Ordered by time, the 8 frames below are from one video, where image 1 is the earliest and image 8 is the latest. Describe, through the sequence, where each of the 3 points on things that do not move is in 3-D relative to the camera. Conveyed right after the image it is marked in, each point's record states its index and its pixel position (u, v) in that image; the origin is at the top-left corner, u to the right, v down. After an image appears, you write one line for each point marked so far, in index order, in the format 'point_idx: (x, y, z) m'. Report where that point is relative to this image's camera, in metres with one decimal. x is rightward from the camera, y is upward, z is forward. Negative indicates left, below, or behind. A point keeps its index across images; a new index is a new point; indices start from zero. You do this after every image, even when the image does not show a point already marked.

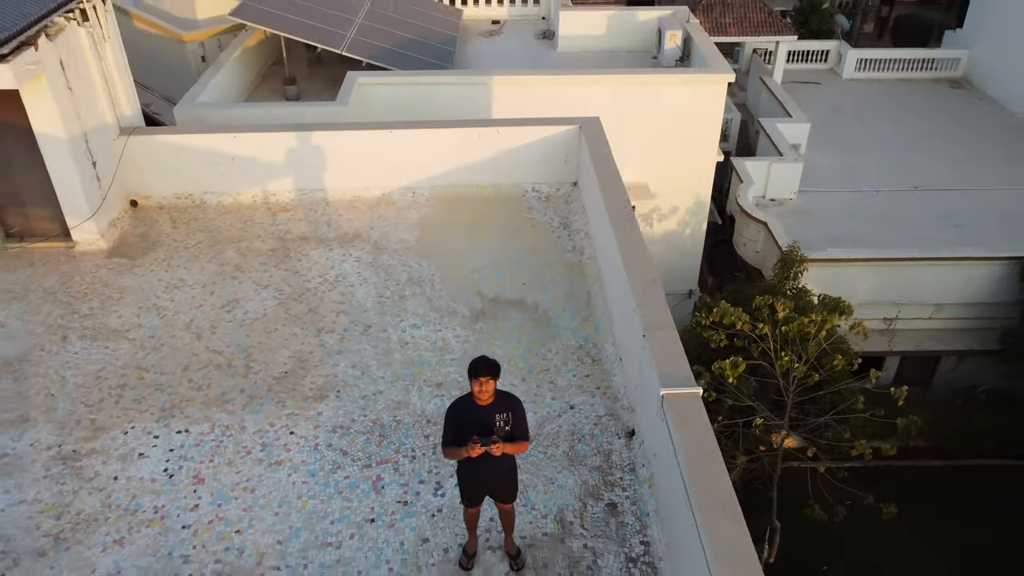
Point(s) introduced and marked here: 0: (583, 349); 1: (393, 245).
0: (+0.5, -0.5, +6.1) m
1: (-1.1, +0.4, +7.3) m
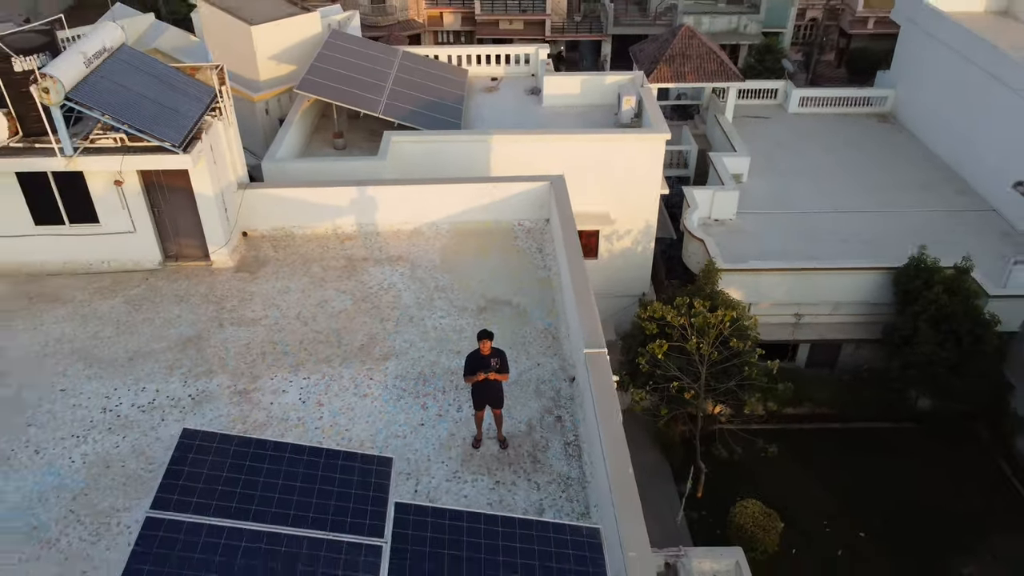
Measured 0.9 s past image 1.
0: (+0.4, -0.5, +9.7) m
1: (-1.2, +0.3, +11.0) m
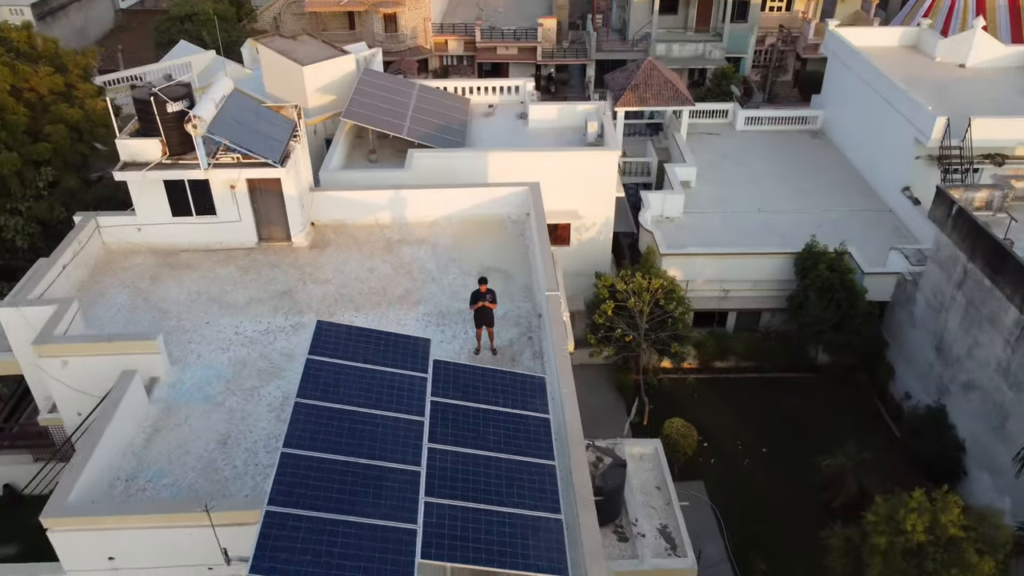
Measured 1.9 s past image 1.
0: (+0.2, 0.0, +14.4) m
1: (-1.4, +0.8, +15.7) m
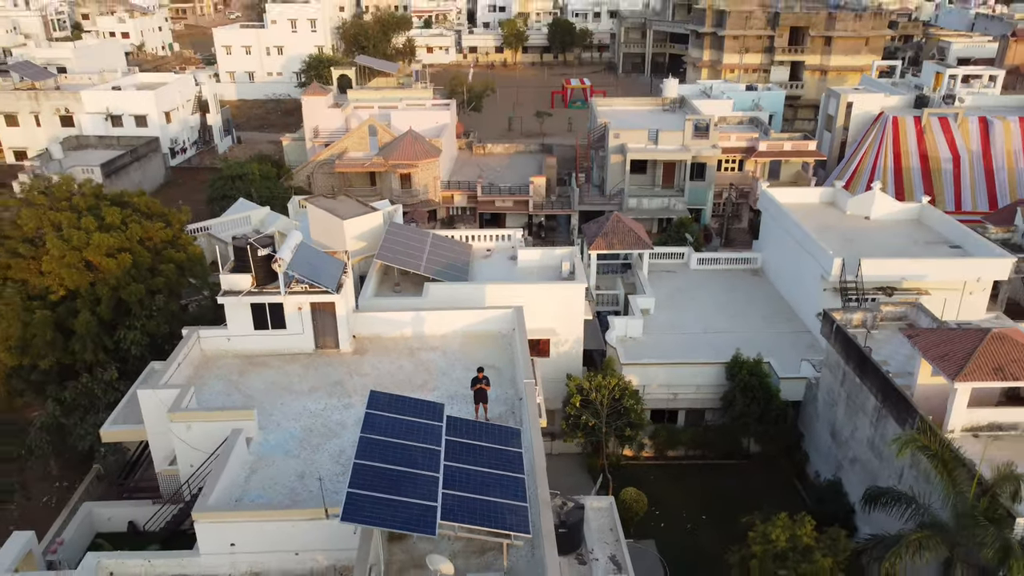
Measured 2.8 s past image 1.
0: (0.0, -2.3, +19.8) m
1: (-1.6, -1.7, +21.3) m
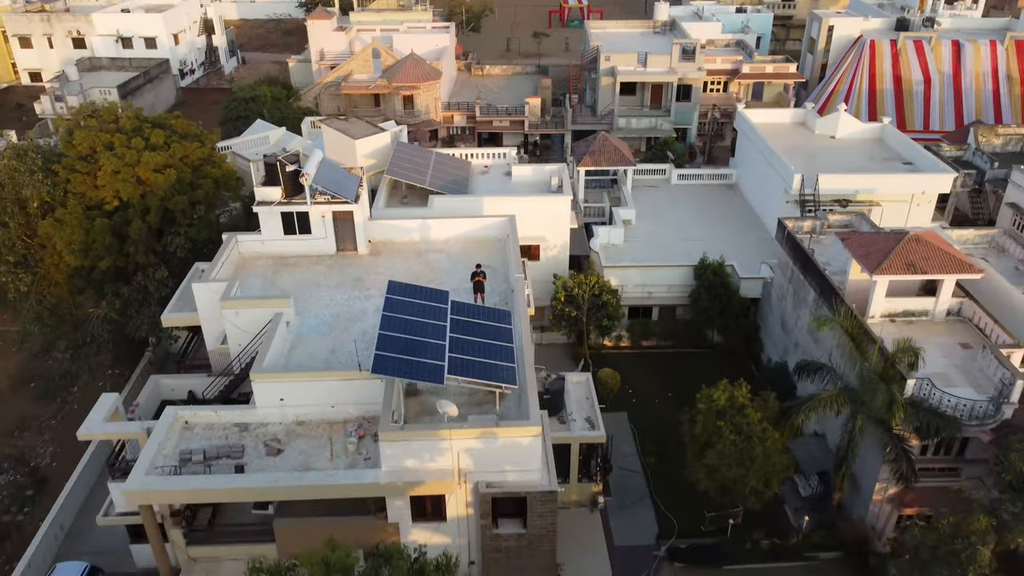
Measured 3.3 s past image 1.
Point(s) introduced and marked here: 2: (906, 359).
0: (-0.2, +0.3, +23.4) m
1: (-1.8, +1.1, +24.7) m
2: (+9.2, -1.6, +18.7) m
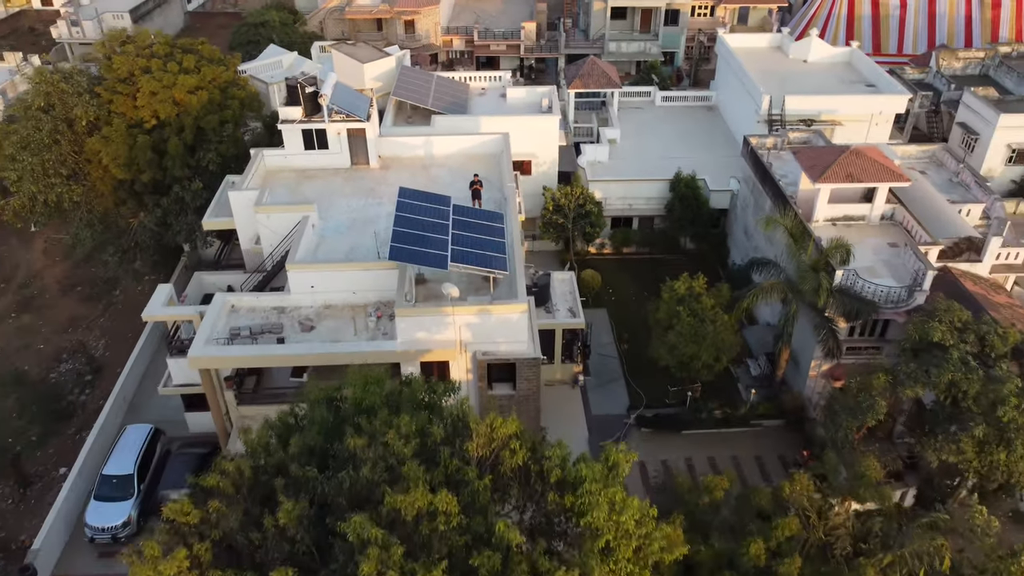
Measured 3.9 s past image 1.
0: (-0.4, +3.3, +26.7) m
1: (-2.0, +4.2, +28.0) m
2: (+8.9, +1.0, +22.2) m
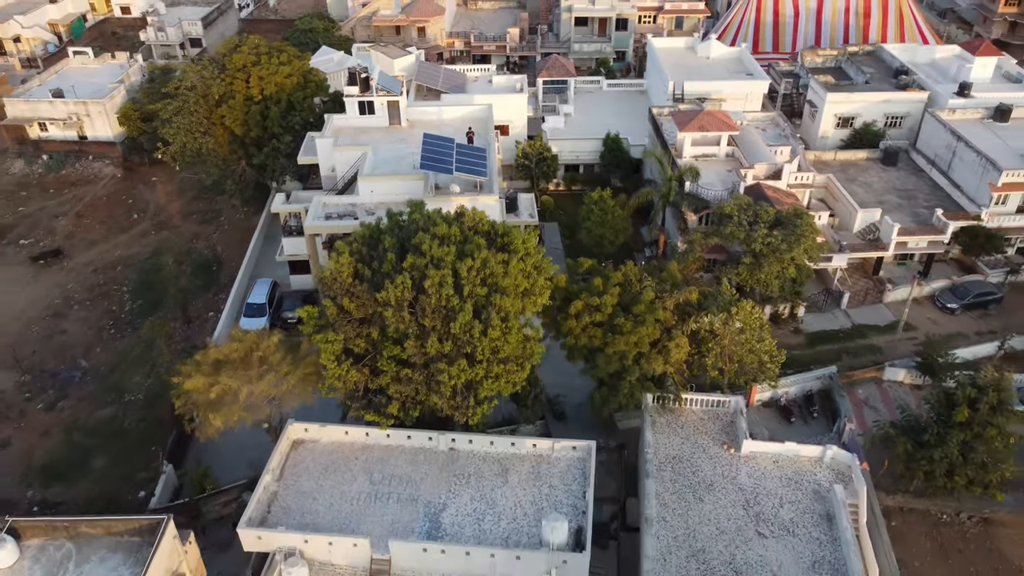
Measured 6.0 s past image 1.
0: (-1.4, +7.7, +41.7) m
1: (-3.0, +8.6, +43.0) m
2: (+8.0, +5.4, +37.2) m
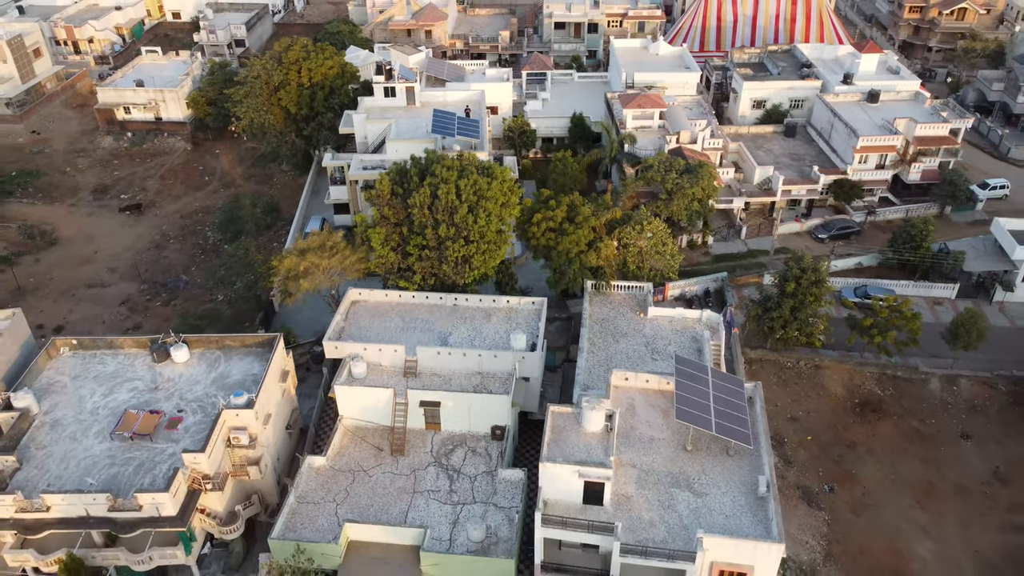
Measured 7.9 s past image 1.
0: (-2.3, +11.9, +55.6) m
1: (-3.8, +12.8, +56.9) m
2: (+7.1, +9.6, +51.1) m
